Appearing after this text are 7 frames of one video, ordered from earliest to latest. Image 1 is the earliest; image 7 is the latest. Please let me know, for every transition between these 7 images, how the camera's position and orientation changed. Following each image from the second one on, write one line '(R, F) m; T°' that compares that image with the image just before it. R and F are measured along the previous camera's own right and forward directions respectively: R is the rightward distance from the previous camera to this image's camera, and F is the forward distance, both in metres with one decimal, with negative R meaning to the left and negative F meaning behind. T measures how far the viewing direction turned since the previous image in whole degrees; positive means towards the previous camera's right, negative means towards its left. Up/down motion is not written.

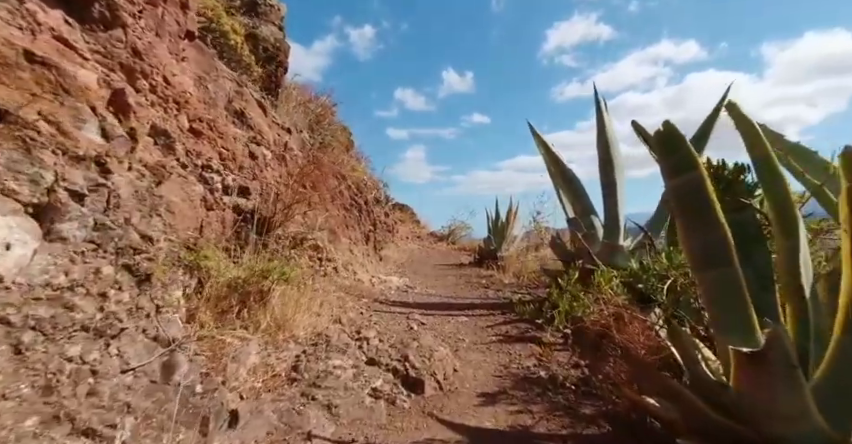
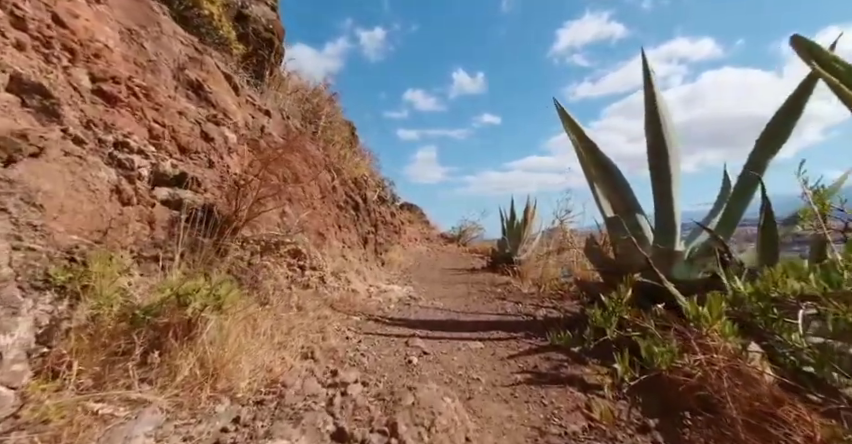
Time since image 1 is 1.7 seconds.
(0.0, +0.7) m; -2°
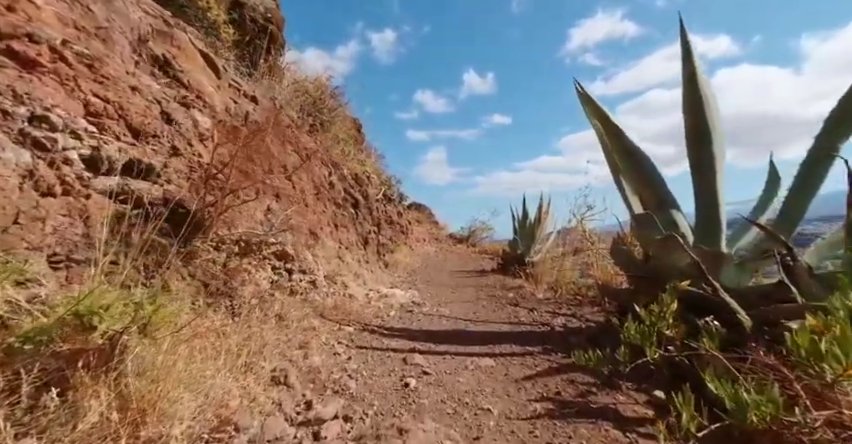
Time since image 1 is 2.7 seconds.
(+0.1, +0.4) m; -1°
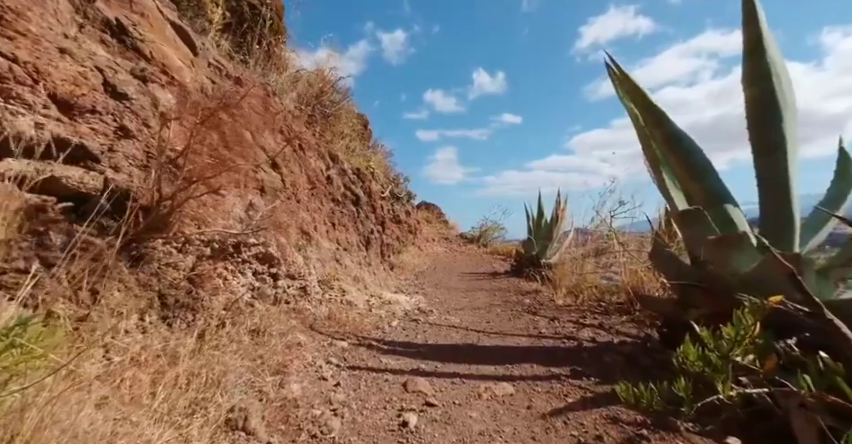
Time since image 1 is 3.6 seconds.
(0.0, +0.4) m; -2°
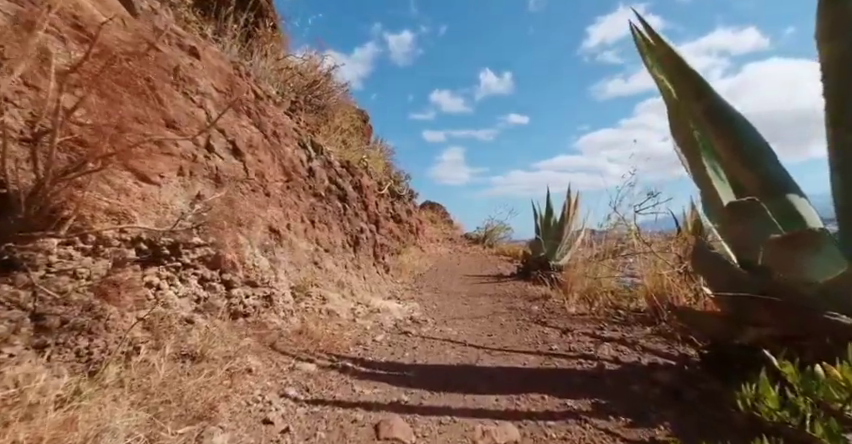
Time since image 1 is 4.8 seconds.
(+0.1, +0.5) m; -1°
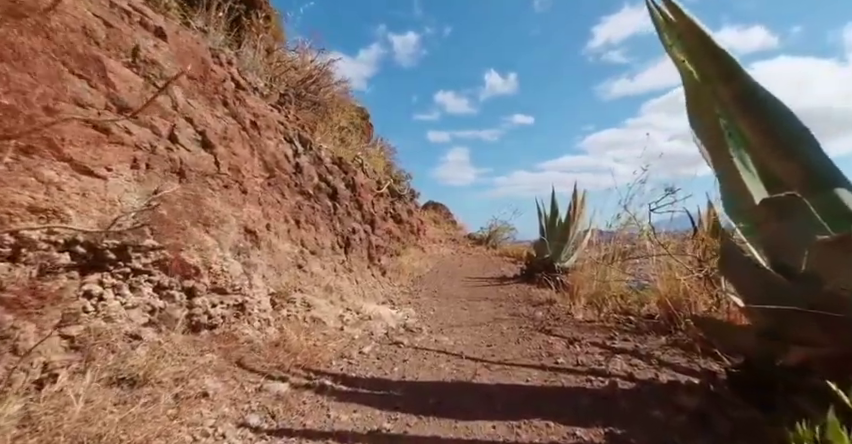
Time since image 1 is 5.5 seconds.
(+0.1, +0.3) m; -1°
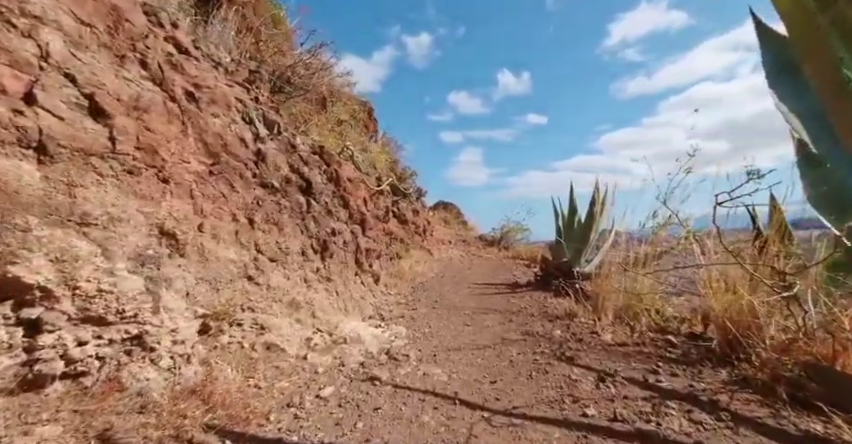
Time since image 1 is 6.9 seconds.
(+0.2, +0.7) m; -2°
